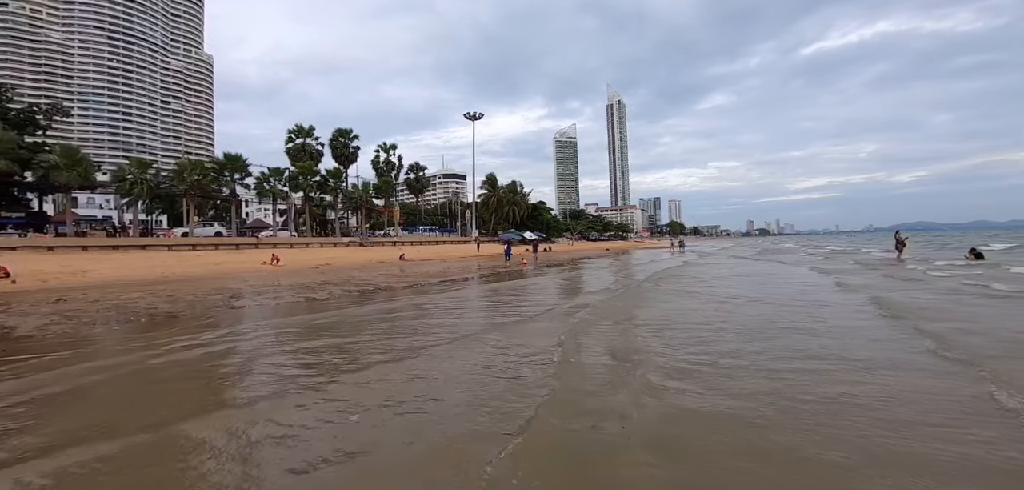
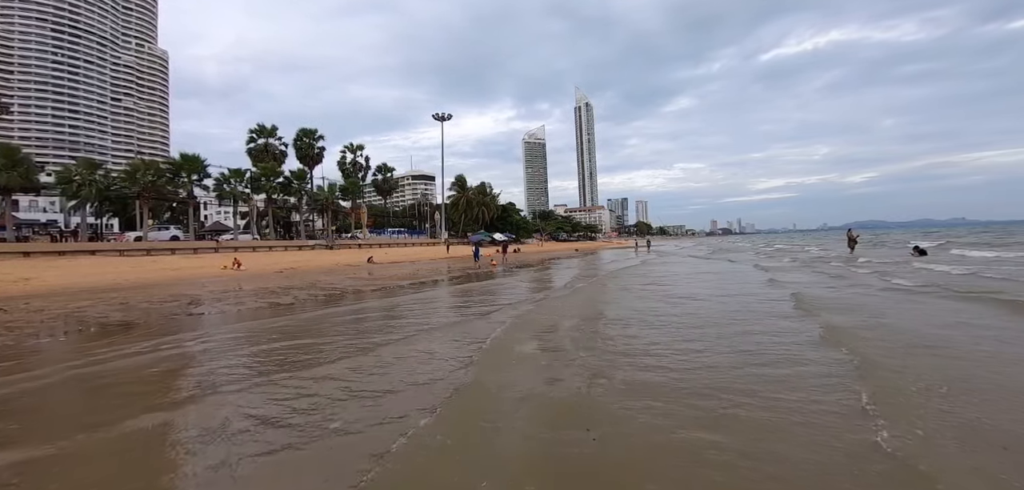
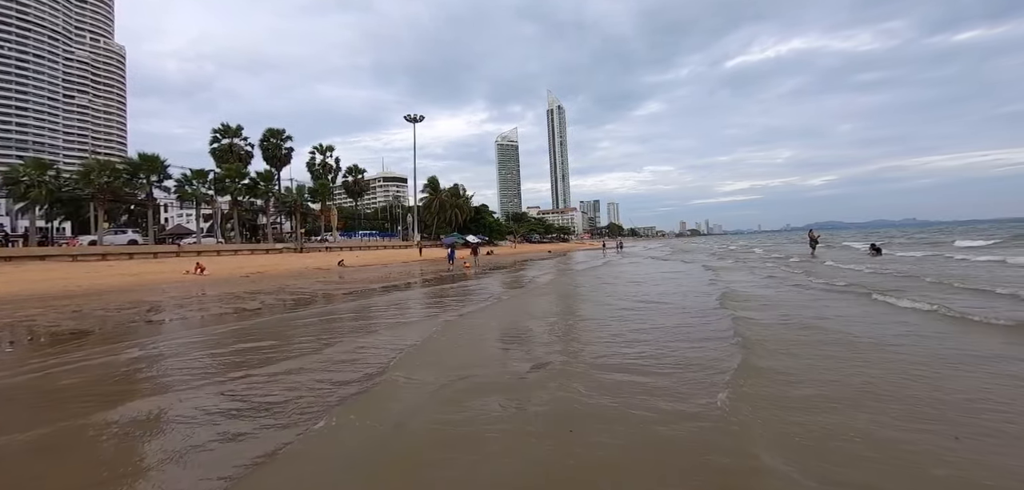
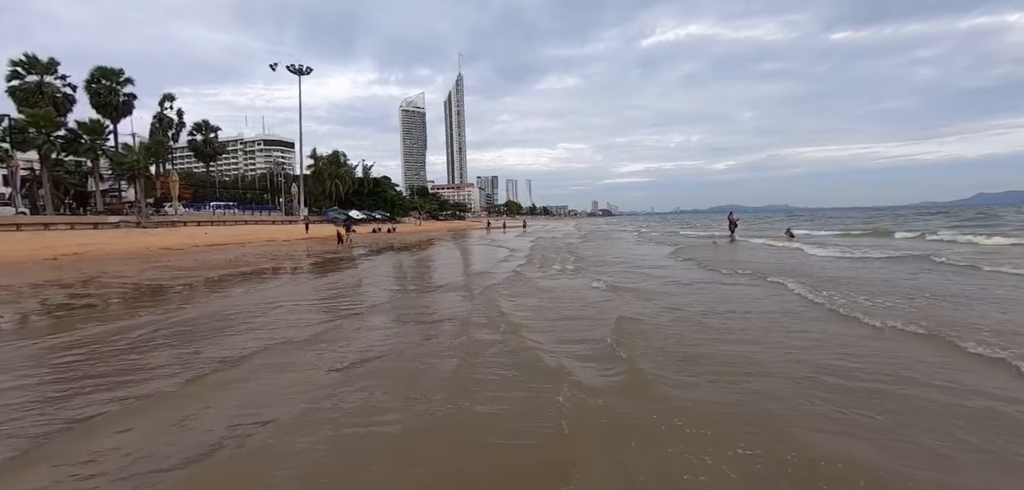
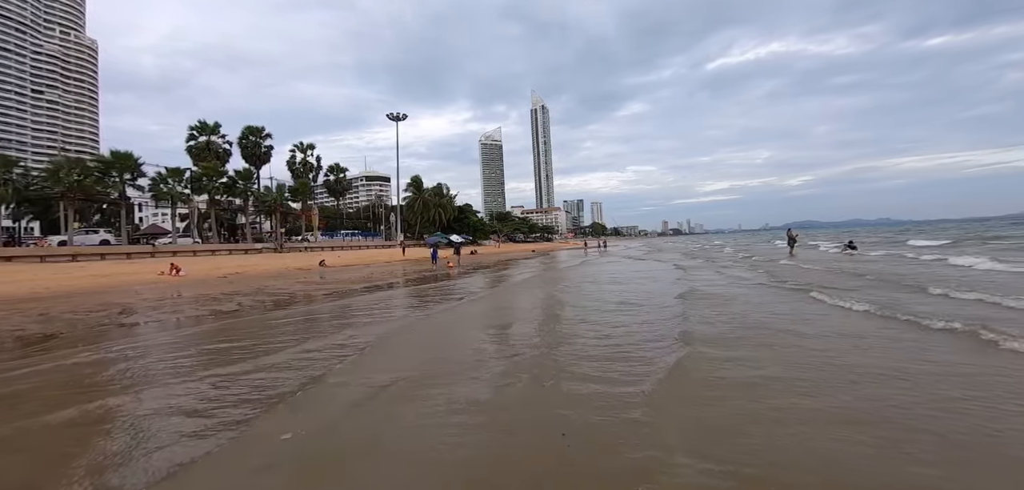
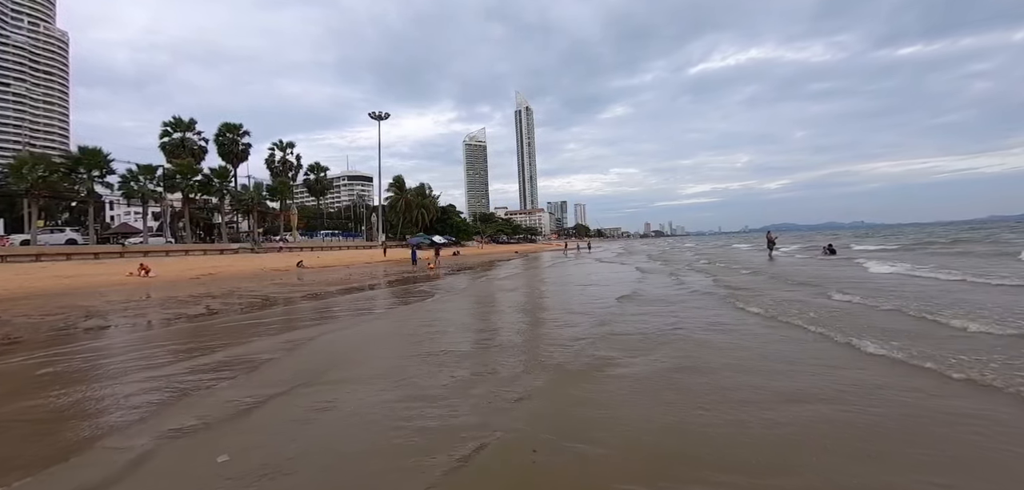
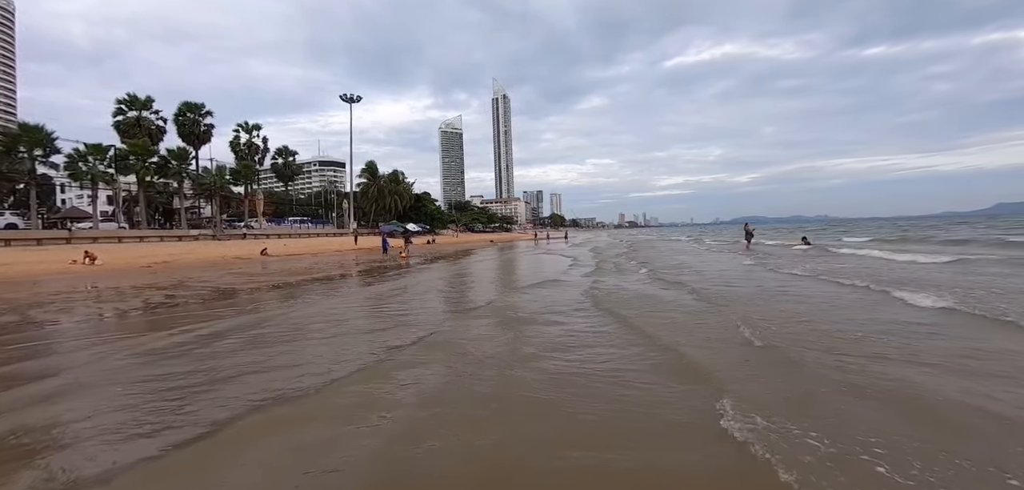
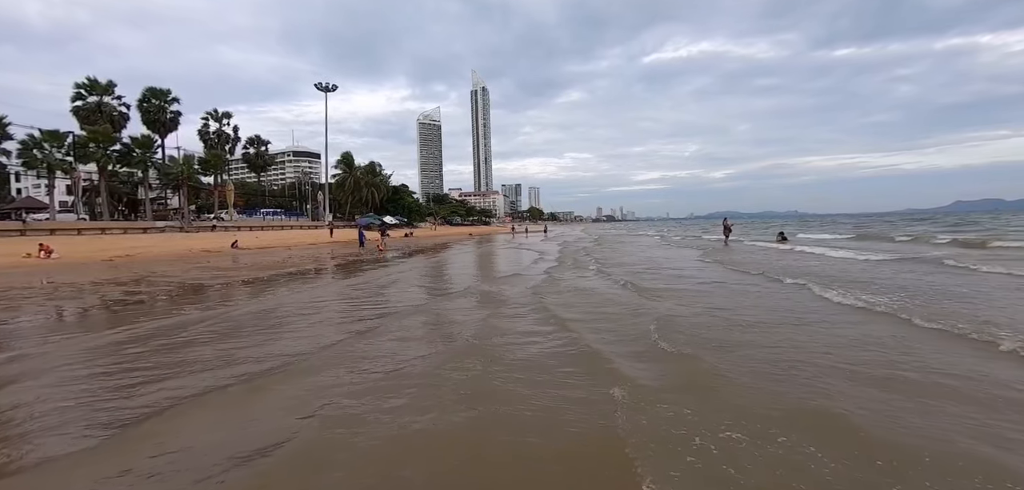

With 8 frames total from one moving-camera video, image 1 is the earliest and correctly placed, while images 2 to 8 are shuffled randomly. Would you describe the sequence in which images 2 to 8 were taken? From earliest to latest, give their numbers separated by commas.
2, 3, 5, 6, 7, 8, 4
